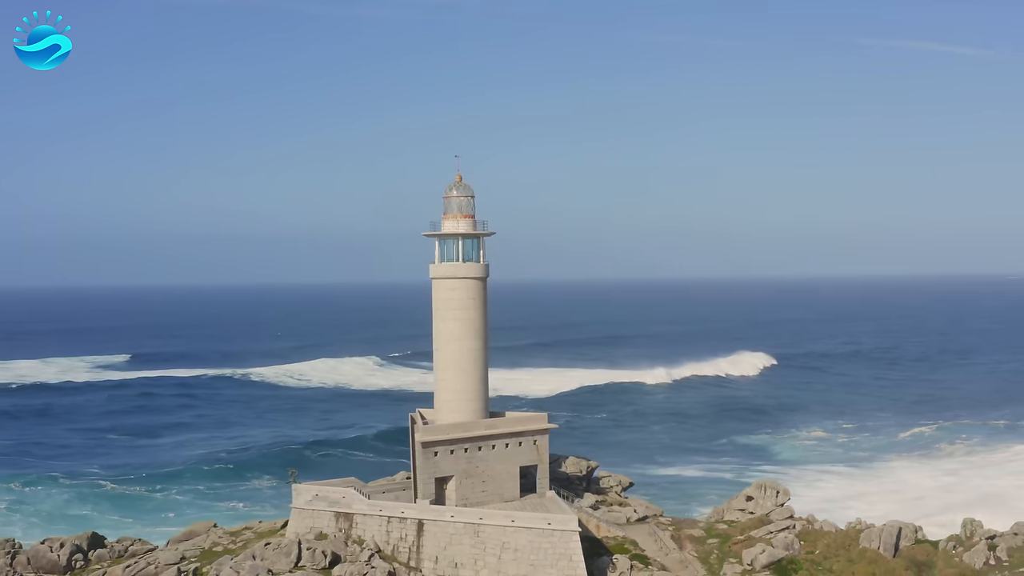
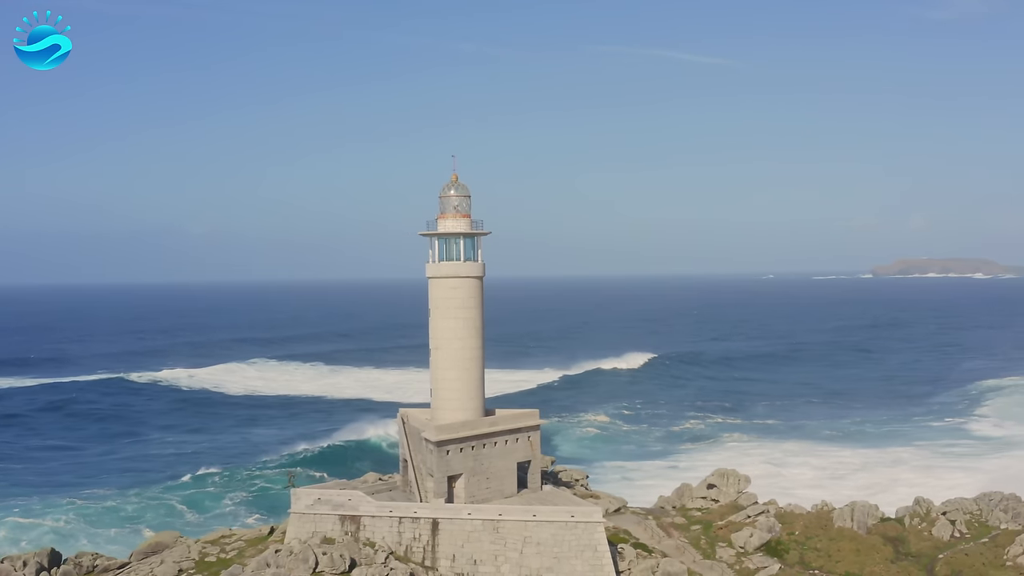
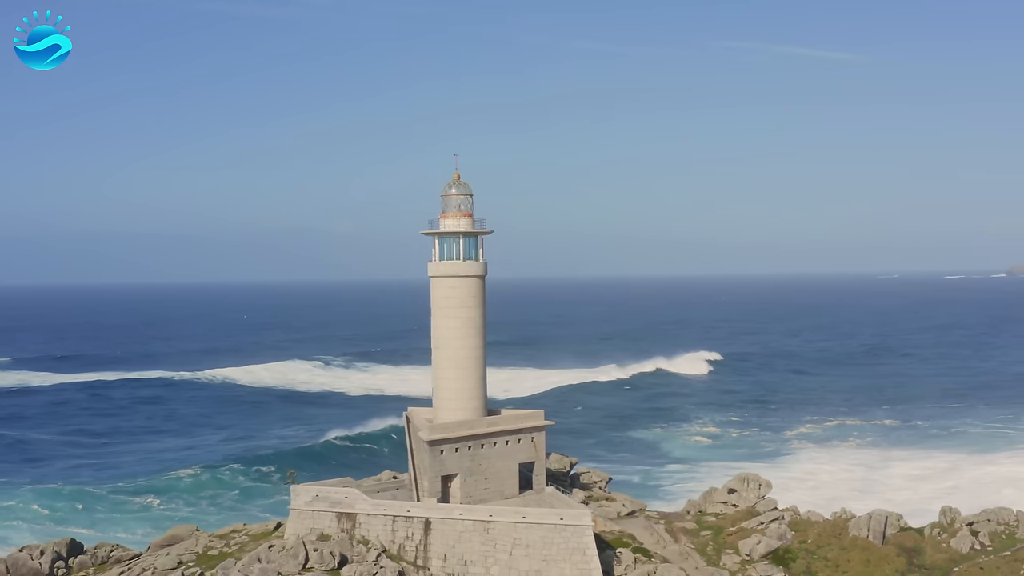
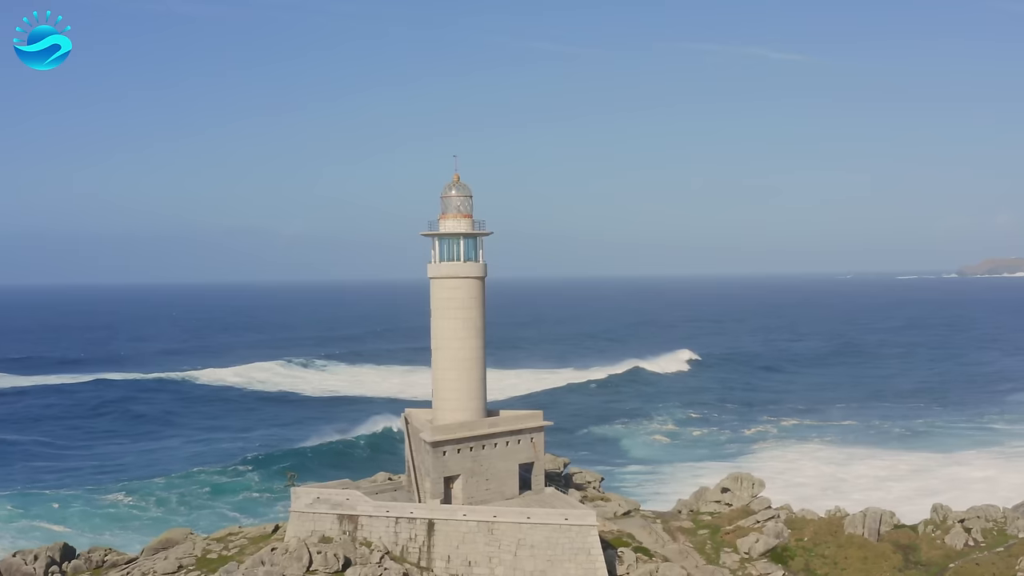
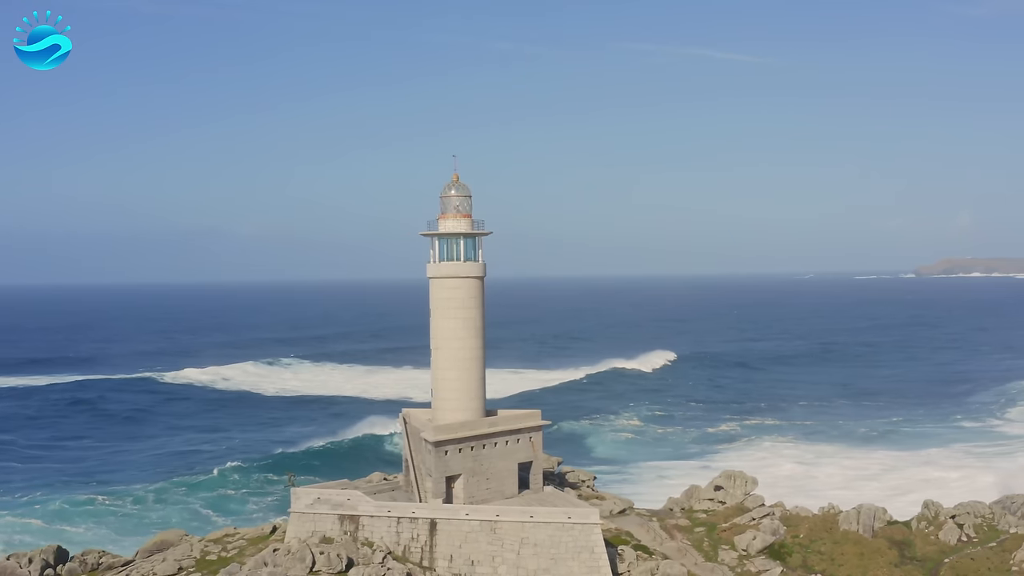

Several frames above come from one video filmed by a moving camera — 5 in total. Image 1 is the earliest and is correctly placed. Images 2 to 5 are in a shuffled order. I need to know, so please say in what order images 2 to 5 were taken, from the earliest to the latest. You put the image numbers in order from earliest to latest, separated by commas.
3, 4, 5, 2
